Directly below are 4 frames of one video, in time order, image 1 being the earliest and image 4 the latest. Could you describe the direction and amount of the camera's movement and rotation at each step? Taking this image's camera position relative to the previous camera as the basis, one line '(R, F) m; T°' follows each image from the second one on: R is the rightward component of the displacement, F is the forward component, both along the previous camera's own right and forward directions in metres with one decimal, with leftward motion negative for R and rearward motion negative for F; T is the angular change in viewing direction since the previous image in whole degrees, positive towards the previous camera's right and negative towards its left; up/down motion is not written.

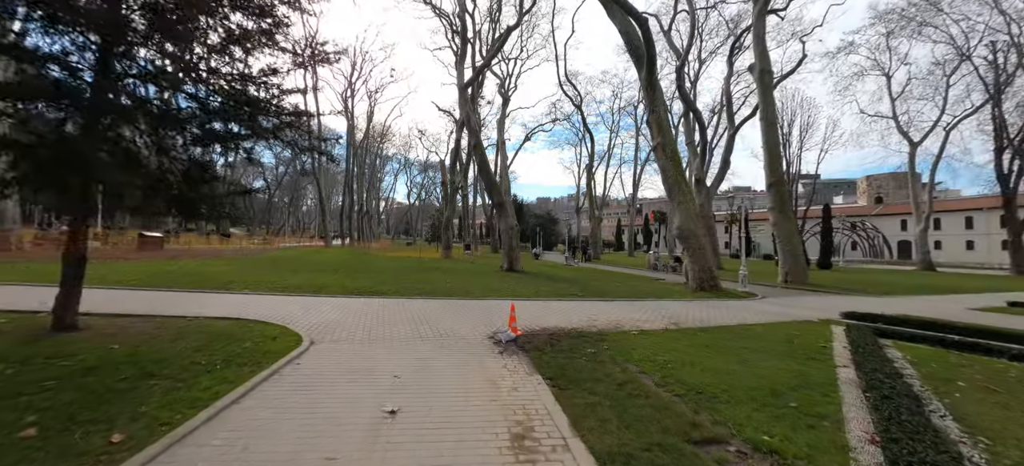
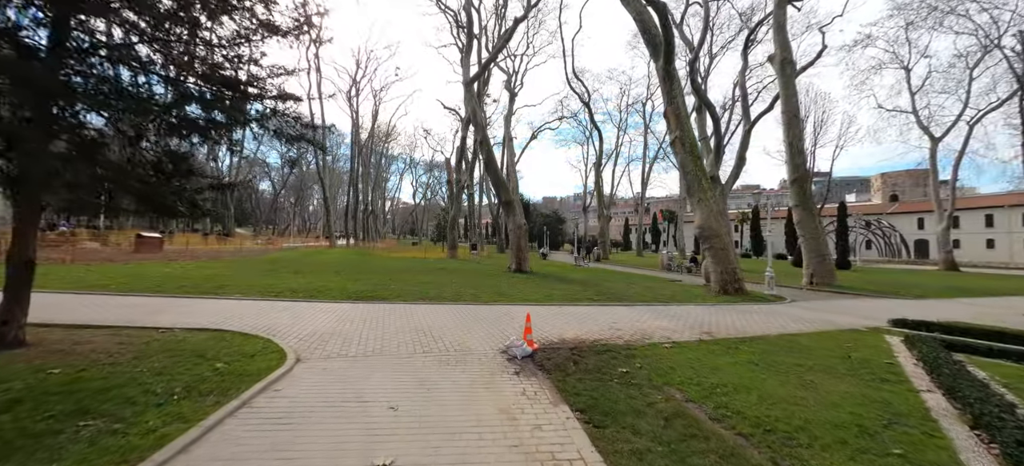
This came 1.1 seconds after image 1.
(-0.2, +0.9) m; -1°
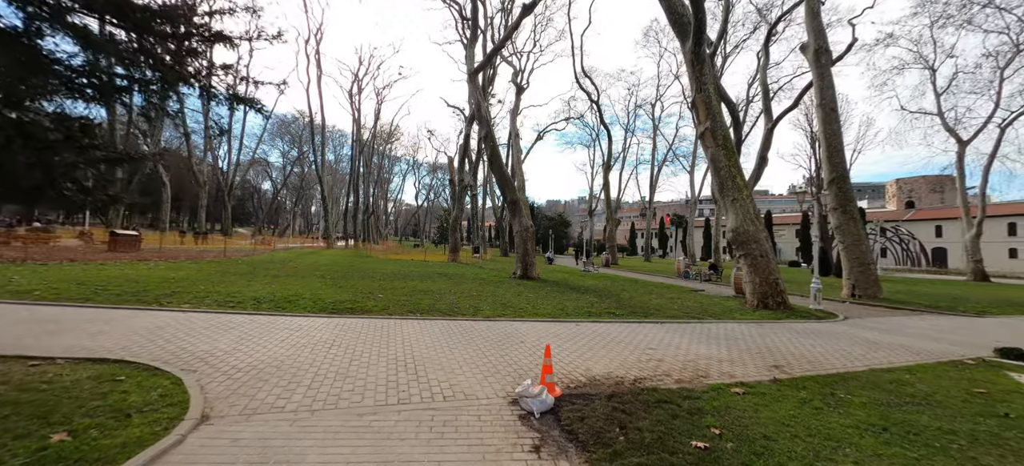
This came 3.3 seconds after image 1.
(-0.1, +1.9) m; 0°
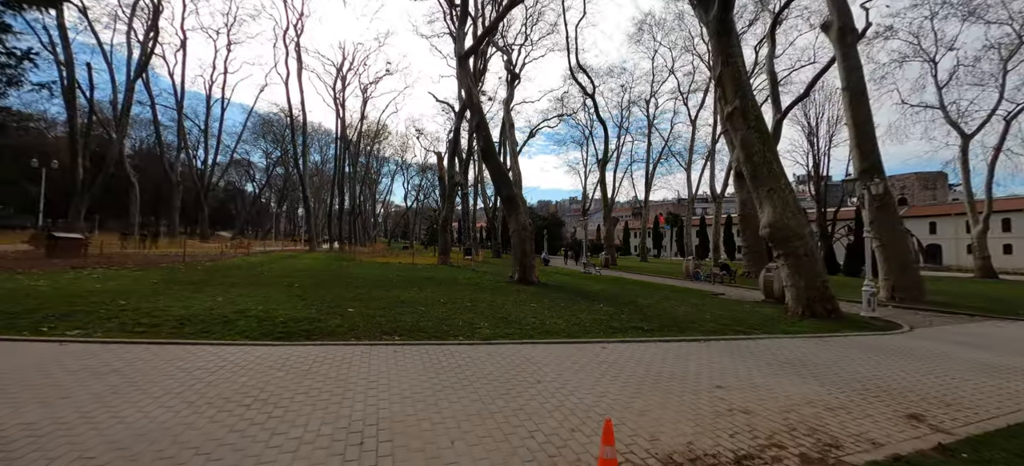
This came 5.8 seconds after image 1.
(-0.3, +2.1) m; +1°
